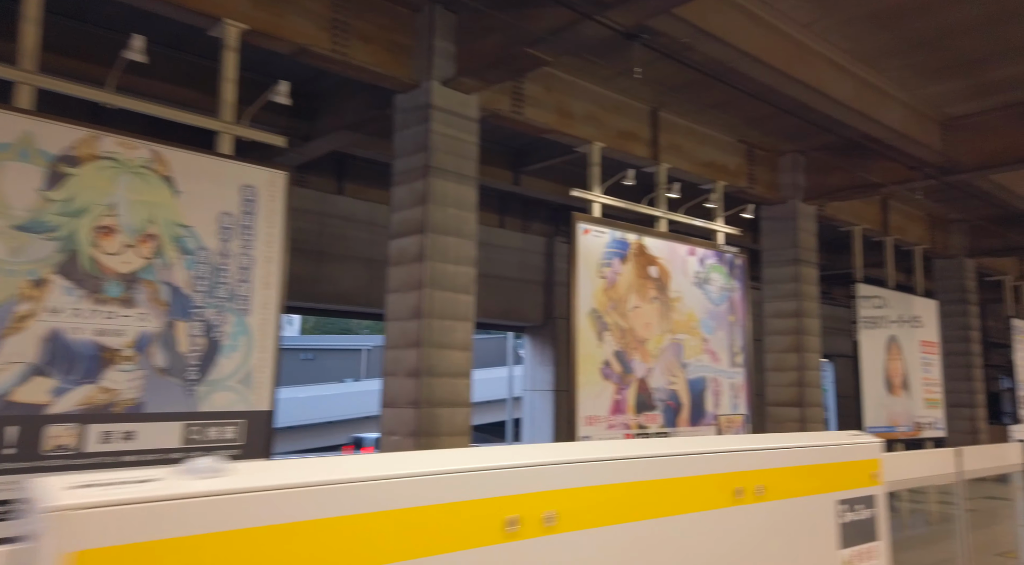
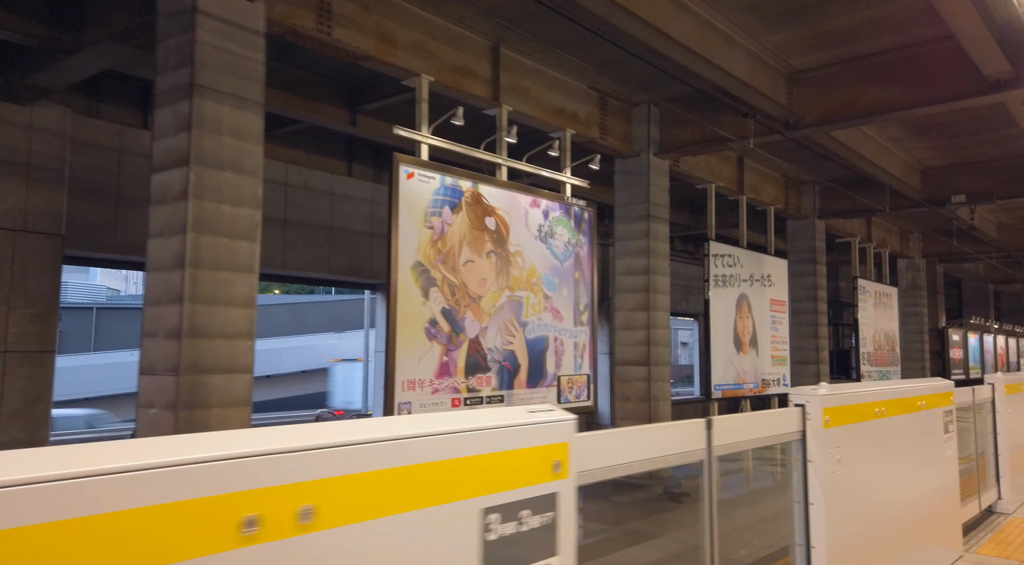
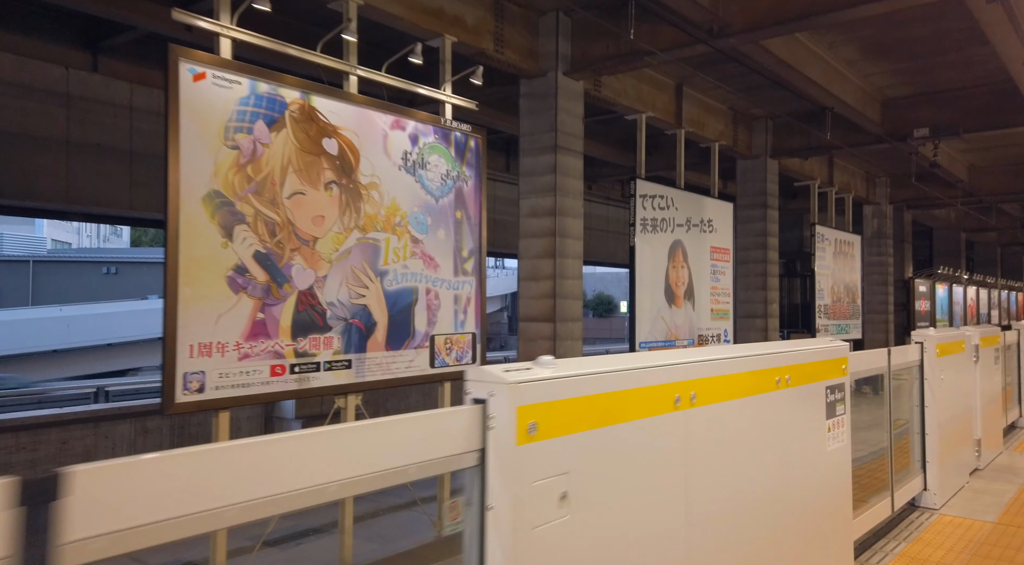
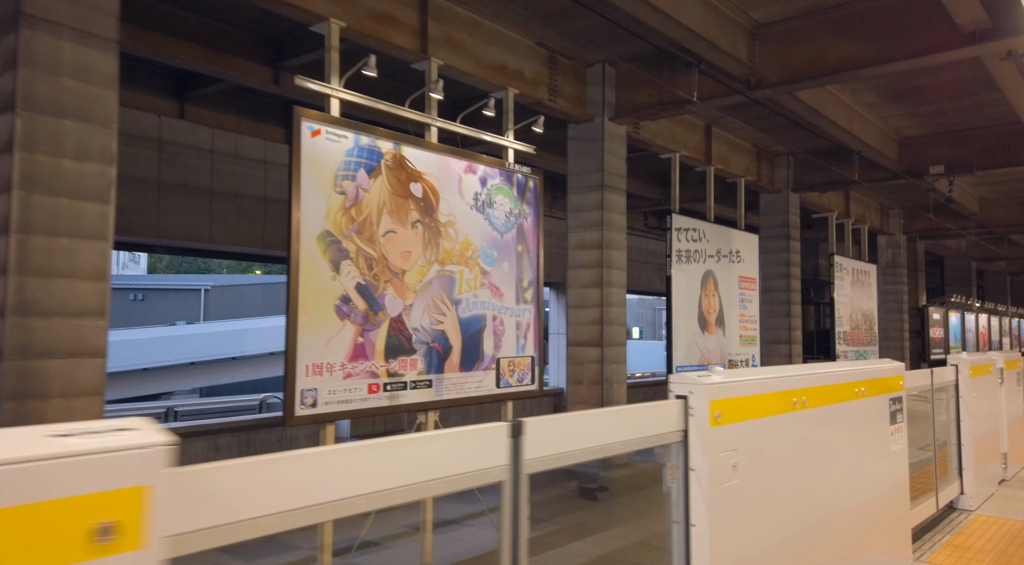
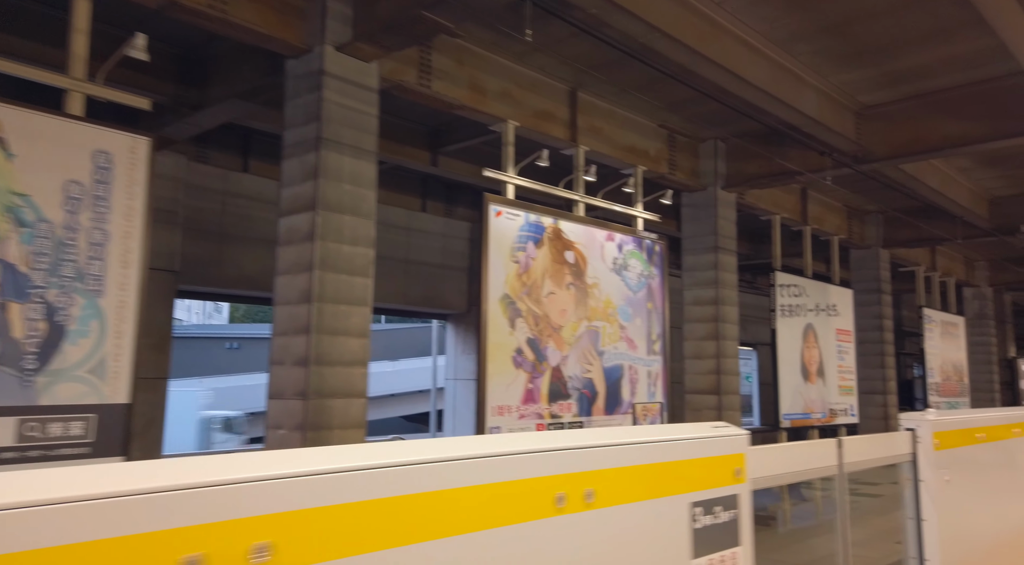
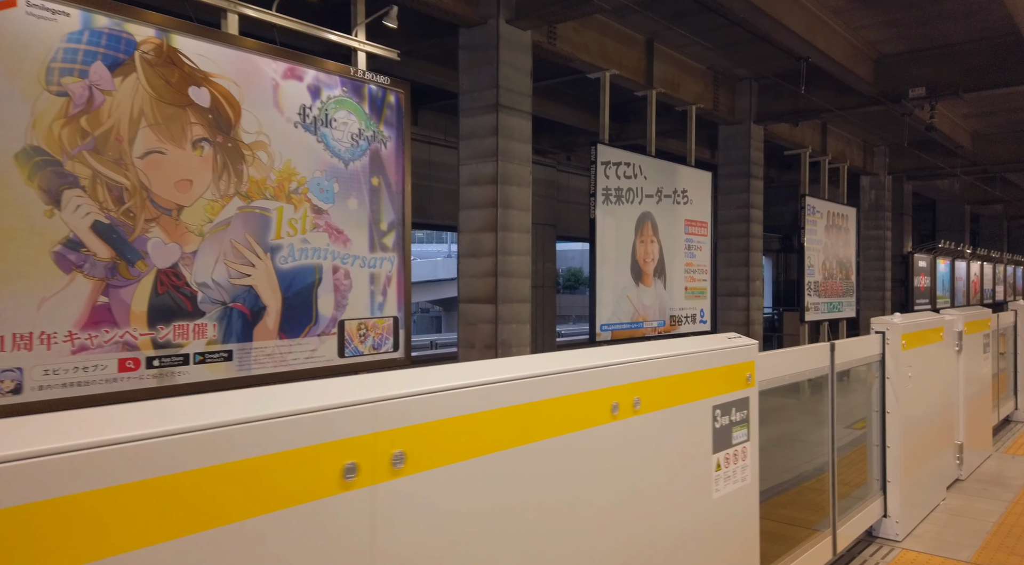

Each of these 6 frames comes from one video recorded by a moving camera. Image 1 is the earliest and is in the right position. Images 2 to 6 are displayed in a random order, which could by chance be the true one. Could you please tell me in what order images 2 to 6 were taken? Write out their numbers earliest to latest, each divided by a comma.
5, 2, 4, 3, 6
